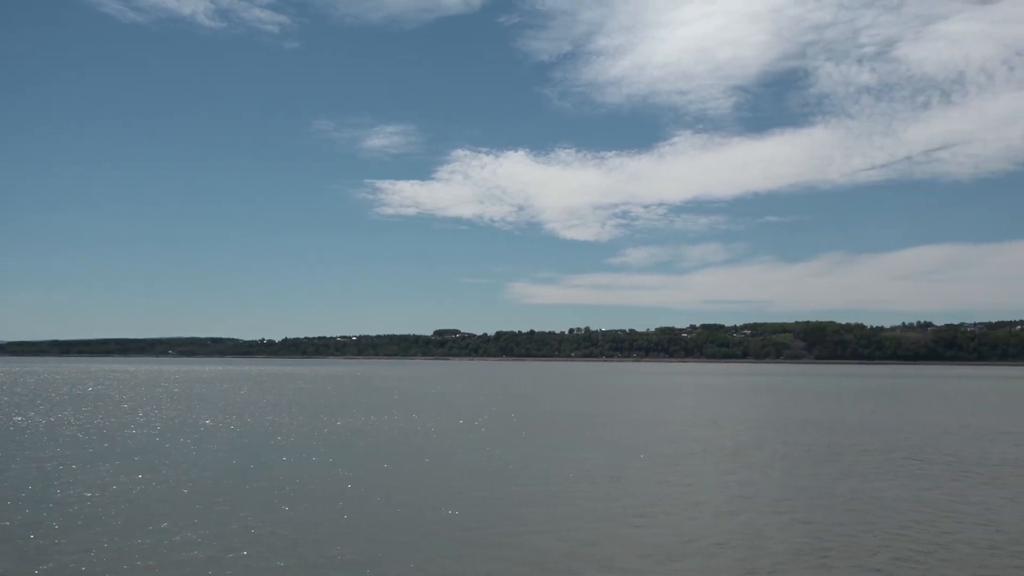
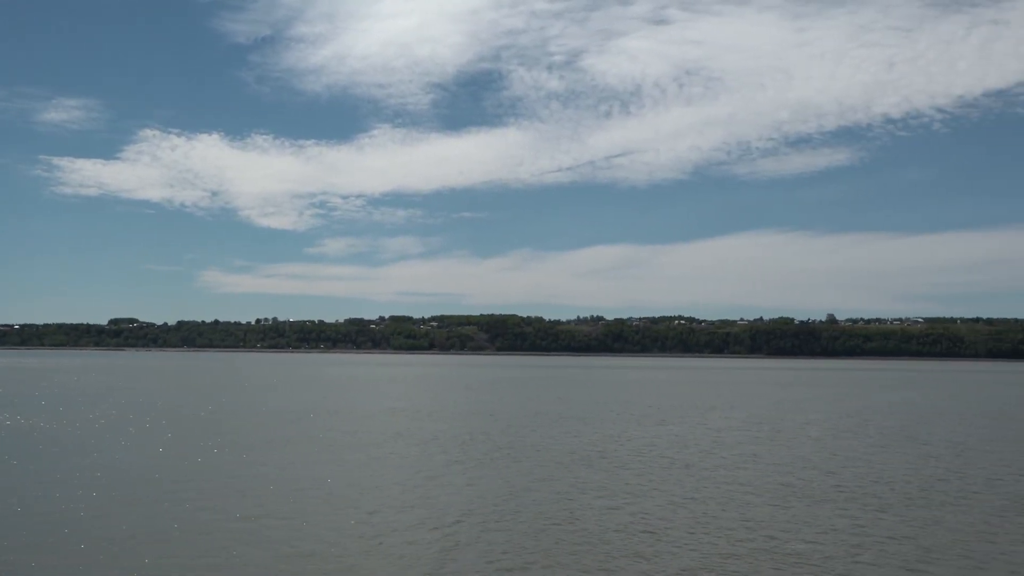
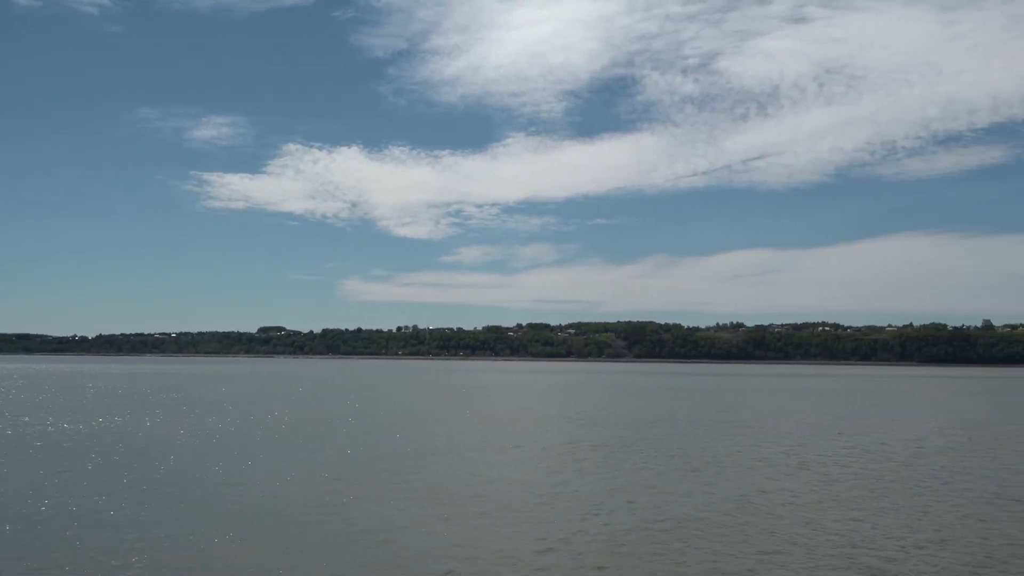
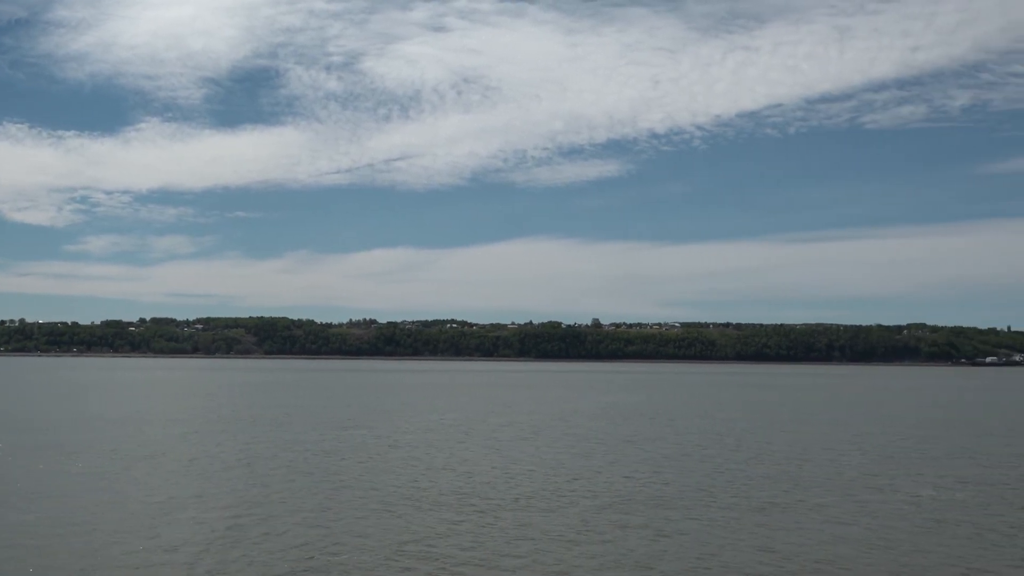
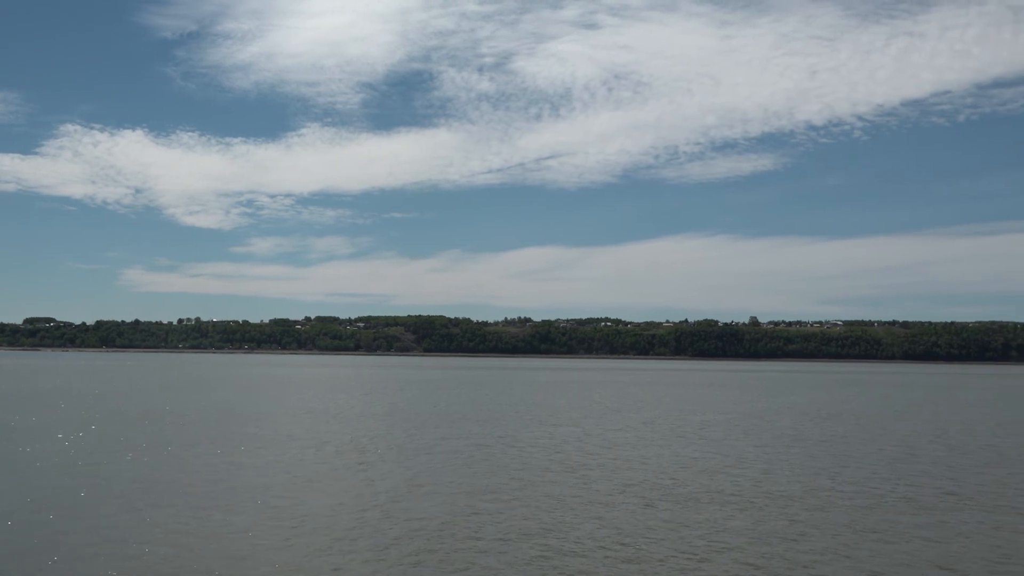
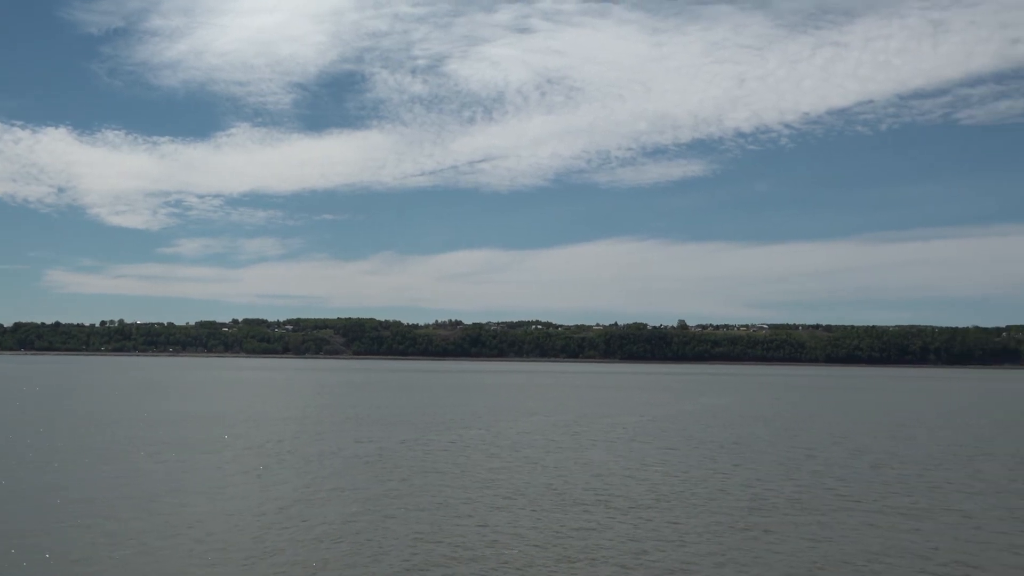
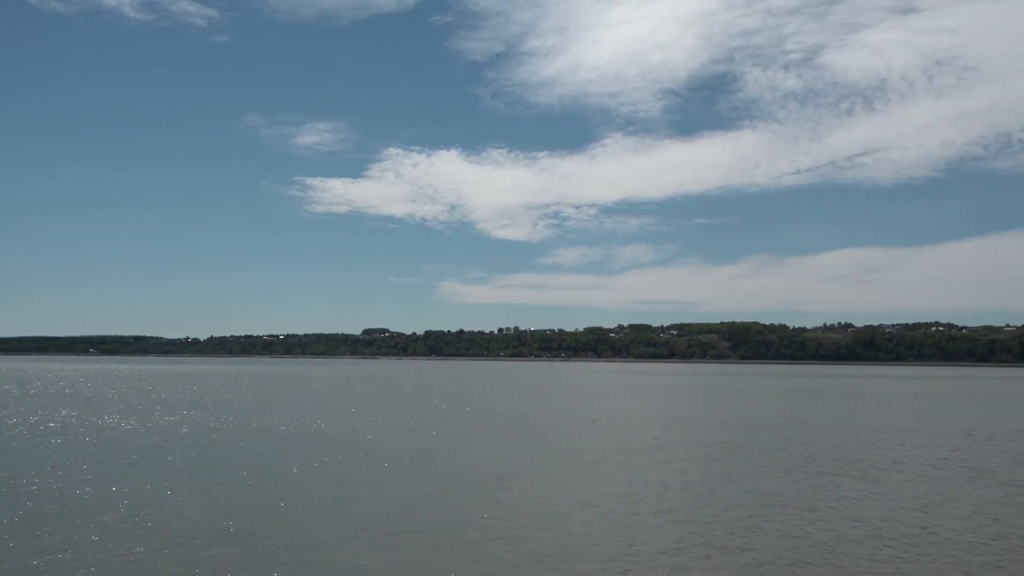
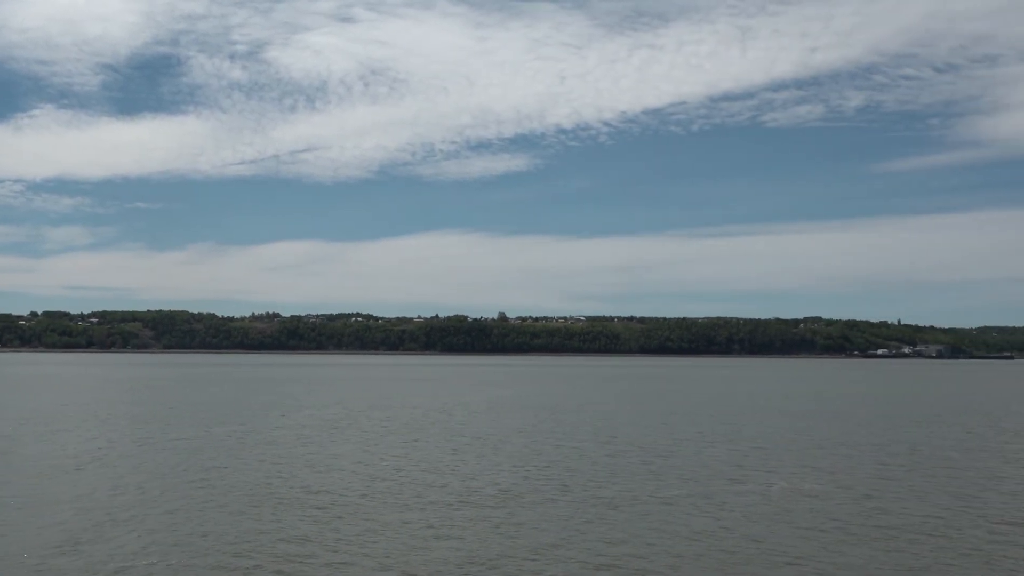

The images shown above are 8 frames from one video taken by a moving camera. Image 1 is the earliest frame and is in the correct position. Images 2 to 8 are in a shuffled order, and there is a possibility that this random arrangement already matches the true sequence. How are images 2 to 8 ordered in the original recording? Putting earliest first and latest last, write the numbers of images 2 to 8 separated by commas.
7, 3, 2, 5, 6, 4, 8
